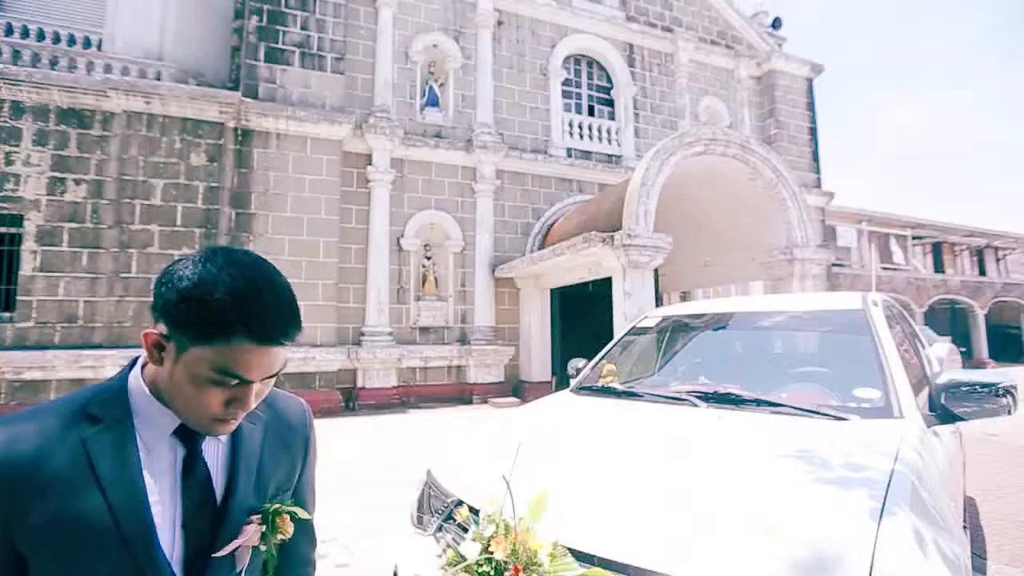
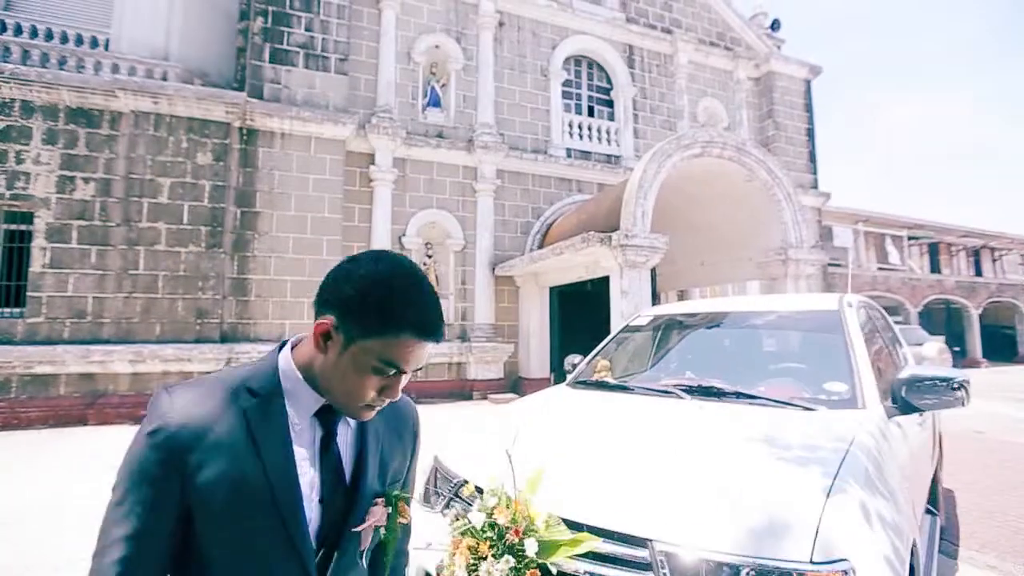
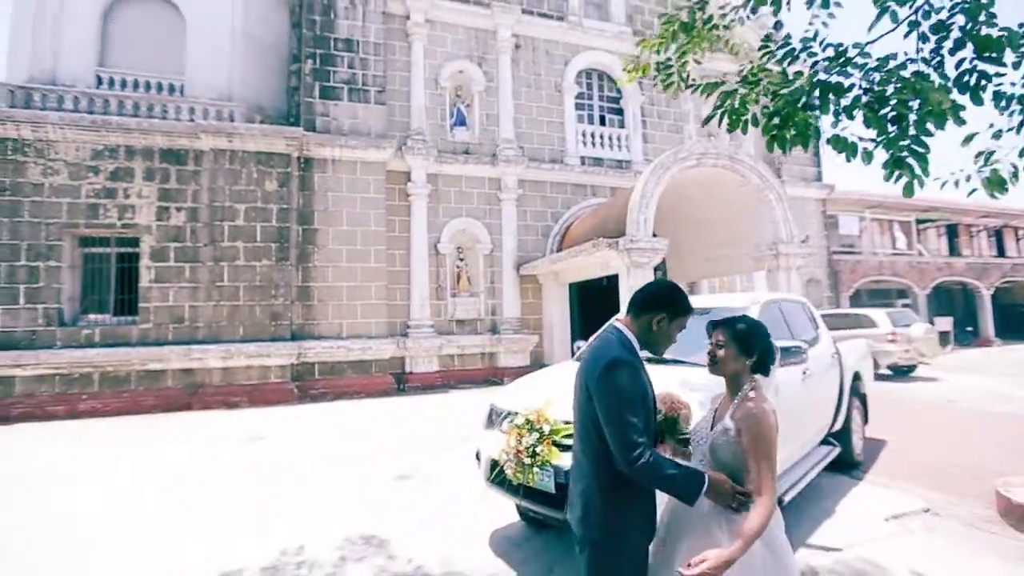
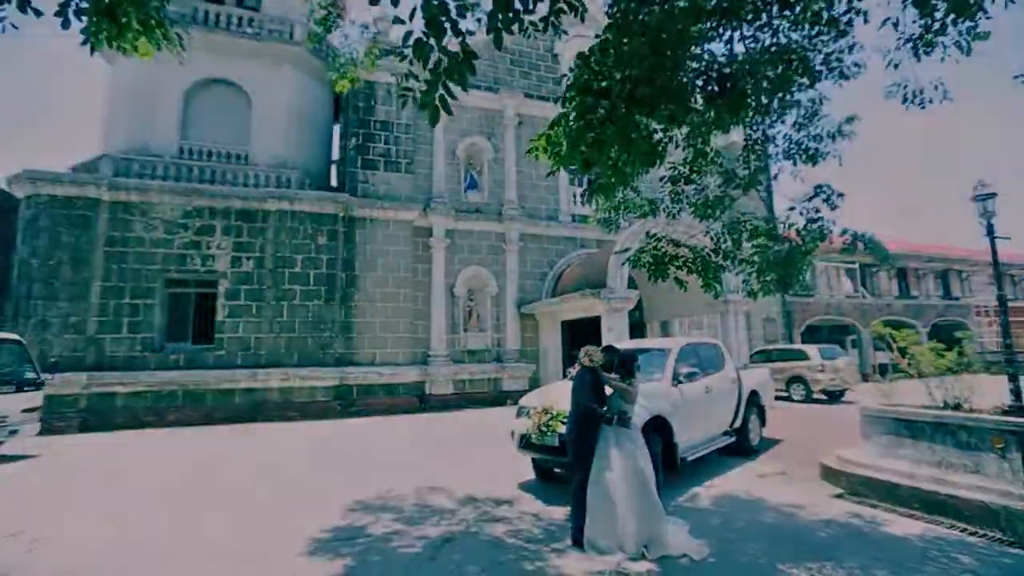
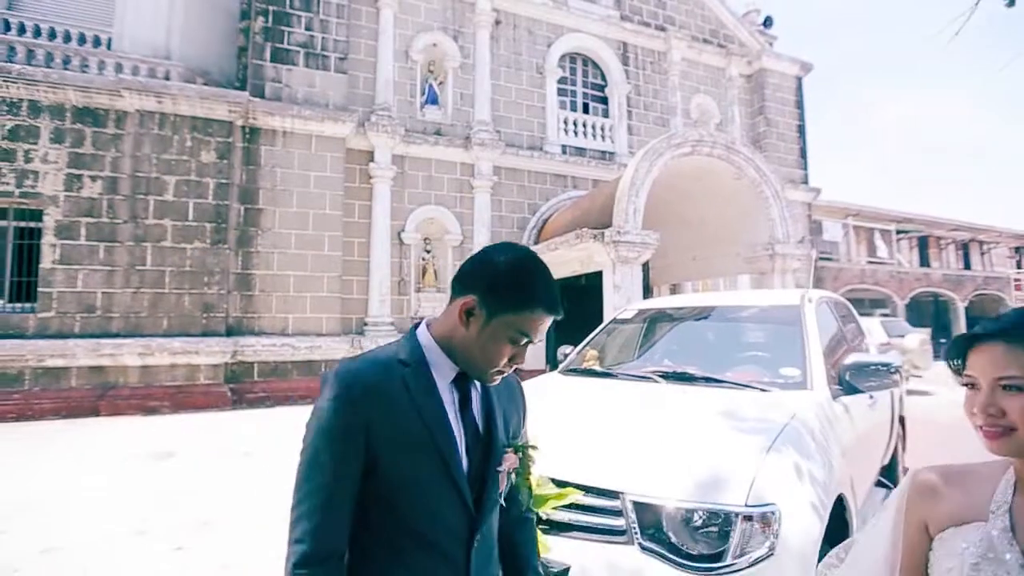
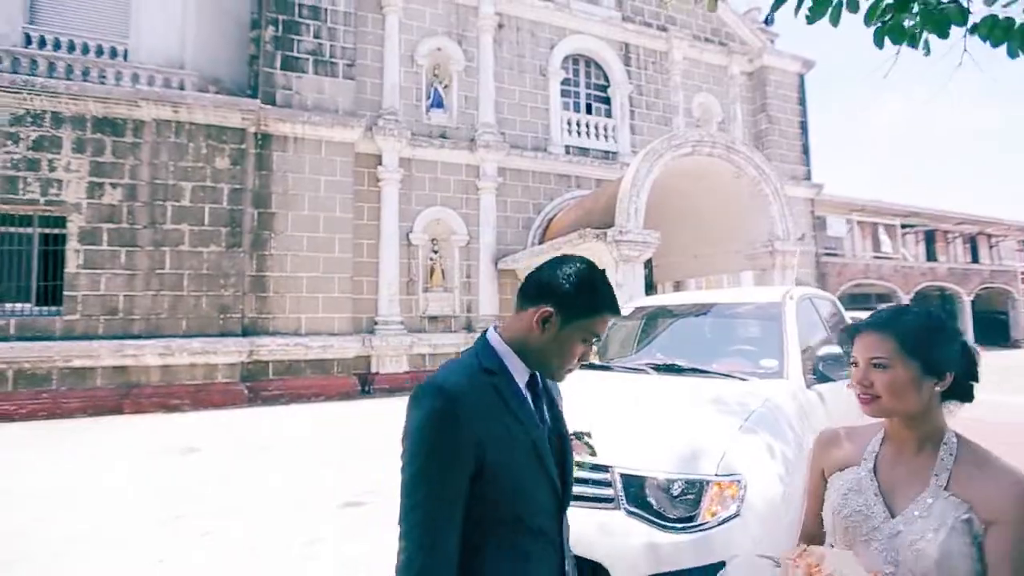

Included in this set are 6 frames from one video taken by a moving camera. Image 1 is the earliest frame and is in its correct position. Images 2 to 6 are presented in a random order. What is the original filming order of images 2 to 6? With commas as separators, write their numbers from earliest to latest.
2, 5, 6, 3, 4
